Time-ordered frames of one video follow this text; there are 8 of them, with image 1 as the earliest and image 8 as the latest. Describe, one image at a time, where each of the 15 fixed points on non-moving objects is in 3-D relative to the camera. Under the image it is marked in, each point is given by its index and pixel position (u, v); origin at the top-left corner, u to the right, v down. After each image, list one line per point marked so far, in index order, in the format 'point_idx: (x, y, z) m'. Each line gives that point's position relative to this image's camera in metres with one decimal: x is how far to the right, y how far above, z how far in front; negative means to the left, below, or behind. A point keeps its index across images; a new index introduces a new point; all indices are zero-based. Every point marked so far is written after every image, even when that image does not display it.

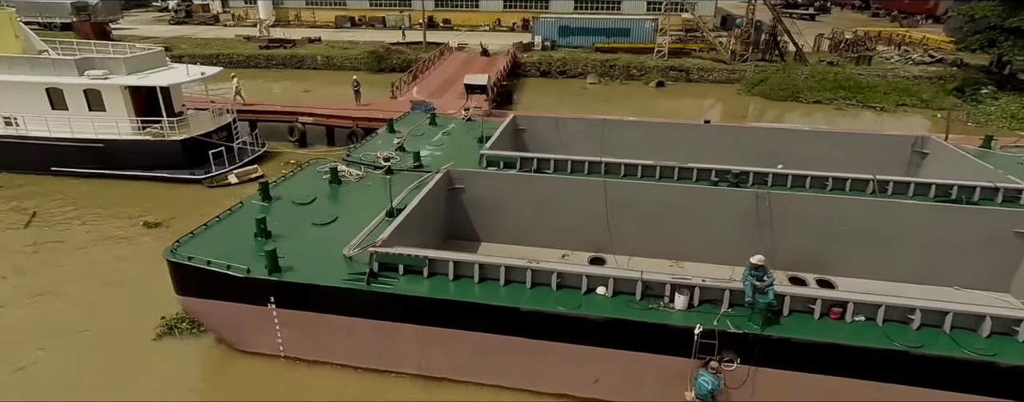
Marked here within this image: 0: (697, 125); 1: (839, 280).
0: (+4.5, +1.8, +13.4) m
1: (+5.5, -1.3, +9.5) m
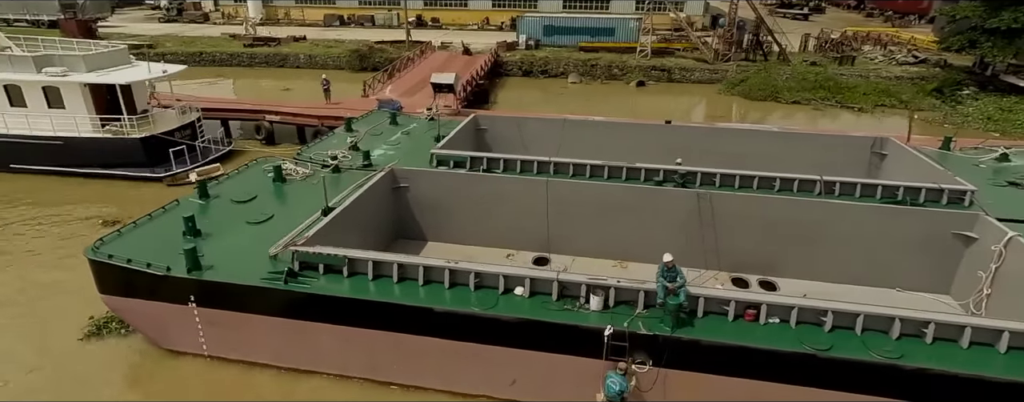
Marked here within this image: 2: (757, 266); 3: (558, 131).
0: (+3.5, +1.8, +13.3) m
1: (+4.5, -1.4, +9.5) m
2: (+4.1, -1.1, +9.5) m
3: (+1.1, +1.7, +13.9) m
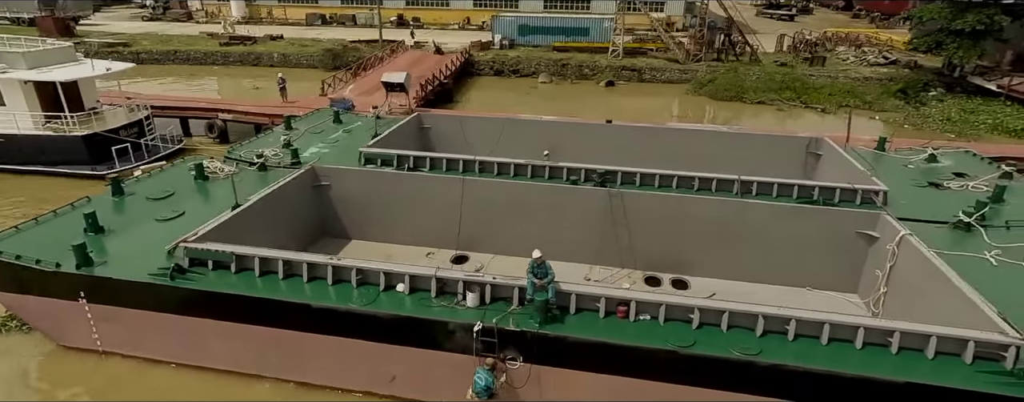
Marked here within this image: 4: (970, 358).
0: (+2.1, +1.8, +13.4) m
1: (+3.1, -1.3, +9.5) m
2: (+2.7, -1.1, +9.6) m
3: (-0.3, +1.8, +13.9) m
4: (+4.6, -1.6, +5.7) m
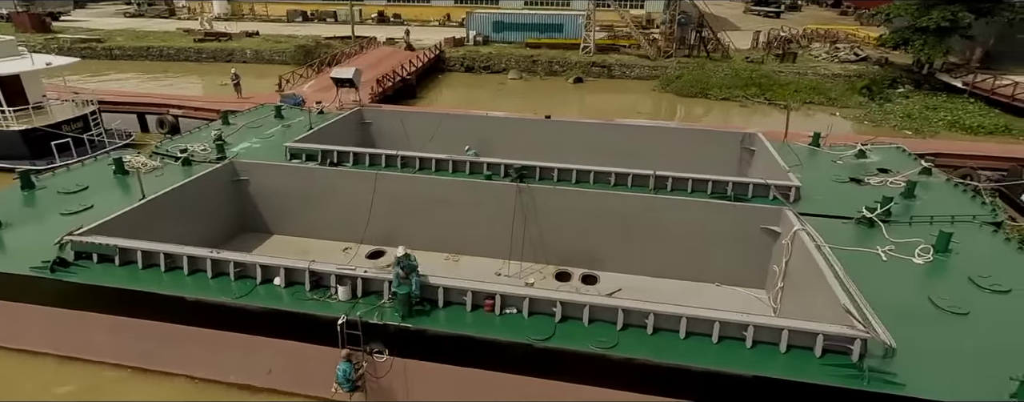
0: (+0.6, +1.9, +13.4) m
1: (+1.6, -1.3, +9.5) m
2: (+1.2, -1.0, +9.6) m
3: (-1.8, +1.9, +13.9) m
4: (+3.1, -1.5, +5.7) m
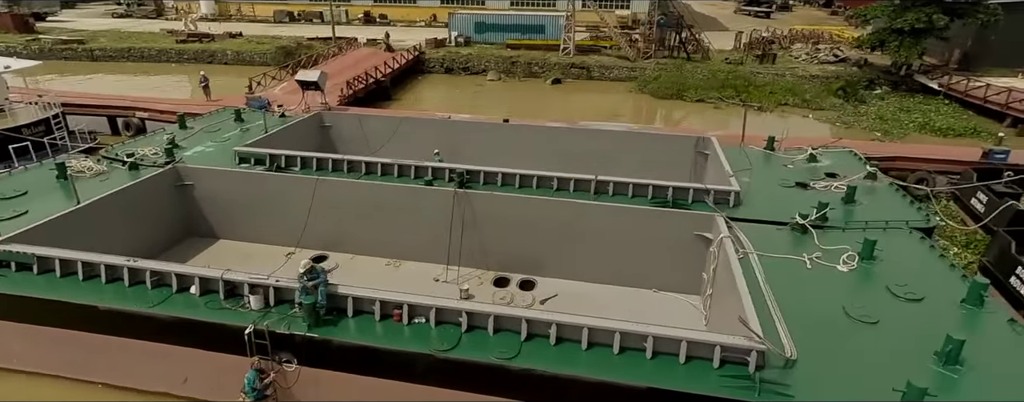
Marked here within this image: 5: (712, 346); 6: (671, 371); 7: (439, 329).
0: (-0.5, +1.8, +13.4) m
1: (+0.5, -1.4, +9.5) m
2: (+0.1, -1.1, +9.6) m
3: (-2.8, +1.8, +13.9) m
4: (+2.1, -1.6, +5.7) m
5: (+2.0, -1.5, +5.7) m
6: (+1.6, -1.7, +5.7) m
7: (-0.8, -1.4, +6.2) m
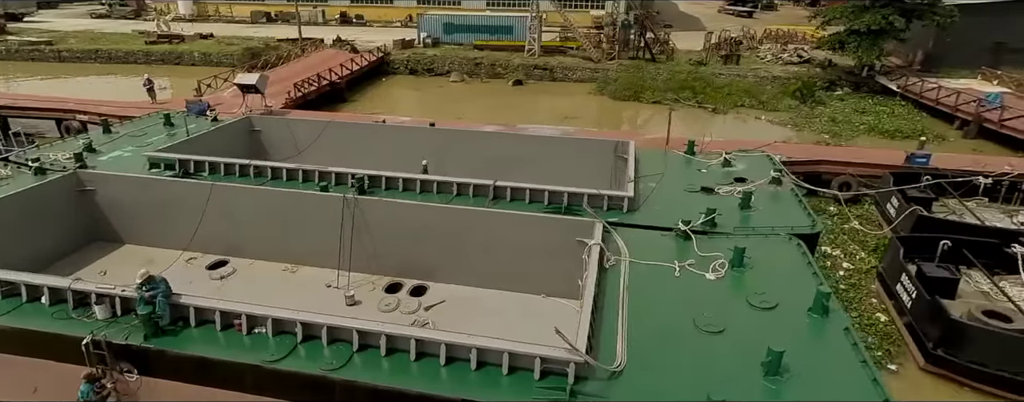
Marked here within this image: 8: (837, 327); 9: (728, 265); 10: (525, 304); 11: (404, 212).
0: (-2.3, +1.7, +13.4) m
1: (-1.3, -1.5, +9.5) m
2: (-1.7, -1.2, +9.6) m
3: (-4.6, +1.7, +13.9) m
4: (+0.3, -1.7, +5.7) m
5: (+0.2, -1.6, +5.7) m
6: (-0.2, -1.8, +5.7) m
7: (-2.6, -1.5, +6.2) m
8: (+3.7, -1.5, +6.5) m
9: (+3.0, -0.9, +7.8) m
10: (+0.2, -1.7, +9.1) m
11: (-1.7, -0.2, +9.1) m
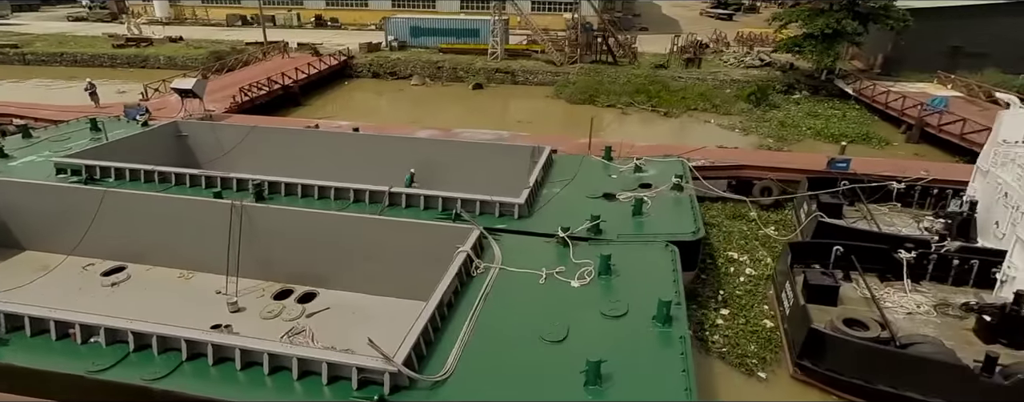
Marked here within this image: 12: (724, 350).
0: (-4.1, +1.6, +13.4) m
1: (-3.1, -1.6, +9.5) m
2: (-3.5, -1.3, +9.6) m
3: (-6.5, +1.6, +13.9) m
4: (-1.5, -1.8, +5.7) m
5: (-1.6, -1.7, +5.7) m
6: (-2.0, -1.9, +5.7) m
7: (-4.4, -1.6, +6.2) m
8: (+1.9, -1.5, +6.5) m
9: (+1.1, -1.0, +7.8) m
10: (-1.6, -1.8, +9.1) m
11: (-3.6, -0.3, +9.1) m
12: (+3.1, -2.2, +8.2) m
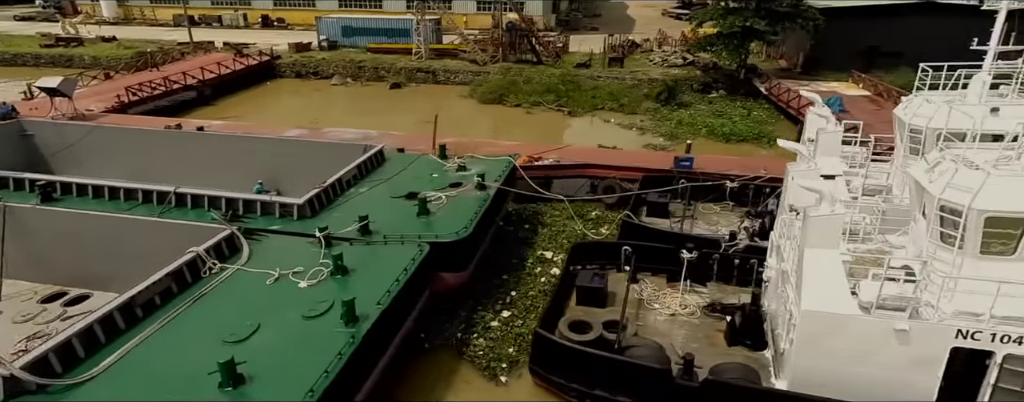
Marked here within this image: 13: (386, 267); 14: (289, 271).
0: (-7.7, +1.6, +13.1) m
1: (-6.7, -1.6, +9.2) m
2: (-7.1, -1.3, +9.3) m
3: (-10.1, +1.5, +13.6) m
4: (-5.1, -1.8, +5.4) m
5: (-5.1, -1.7, +5.4) m
6: (-5.5, -1.9, +5.4) m
7: (-8.0, -1.6, +5.9) m
8: (-1.7, -1.5, +6.2) m
9: (-2.4, -1.0, +7.5) m
10: (-5.2, -1.8, +8.8) m
11: (-7.1, -0.3, +8.8) m
12: (-0.5, -2.2, +8.0) m
13: (-1.6, -0.9, +7.6) m
14: (-3.0, -1.0, +7.6) m
